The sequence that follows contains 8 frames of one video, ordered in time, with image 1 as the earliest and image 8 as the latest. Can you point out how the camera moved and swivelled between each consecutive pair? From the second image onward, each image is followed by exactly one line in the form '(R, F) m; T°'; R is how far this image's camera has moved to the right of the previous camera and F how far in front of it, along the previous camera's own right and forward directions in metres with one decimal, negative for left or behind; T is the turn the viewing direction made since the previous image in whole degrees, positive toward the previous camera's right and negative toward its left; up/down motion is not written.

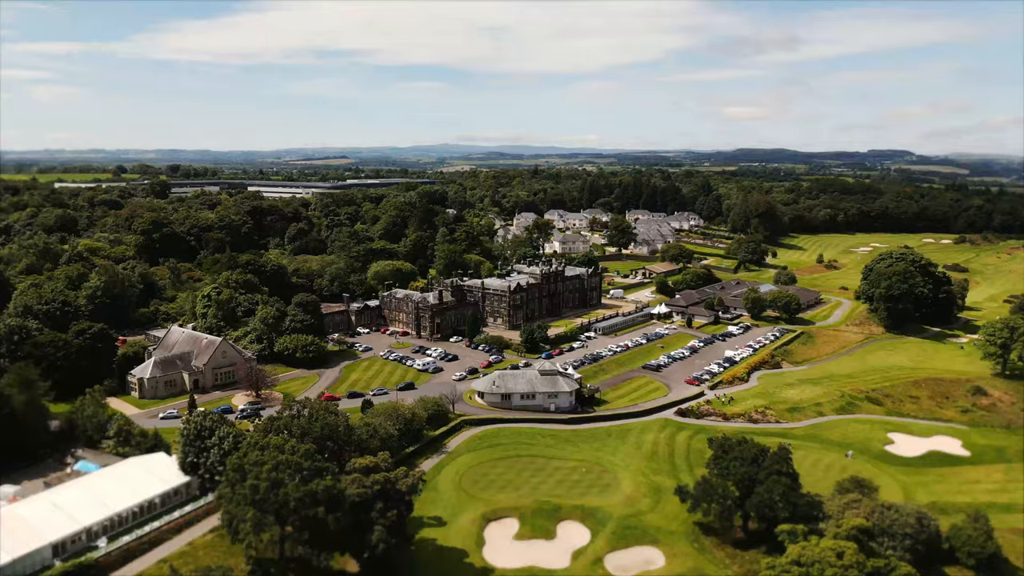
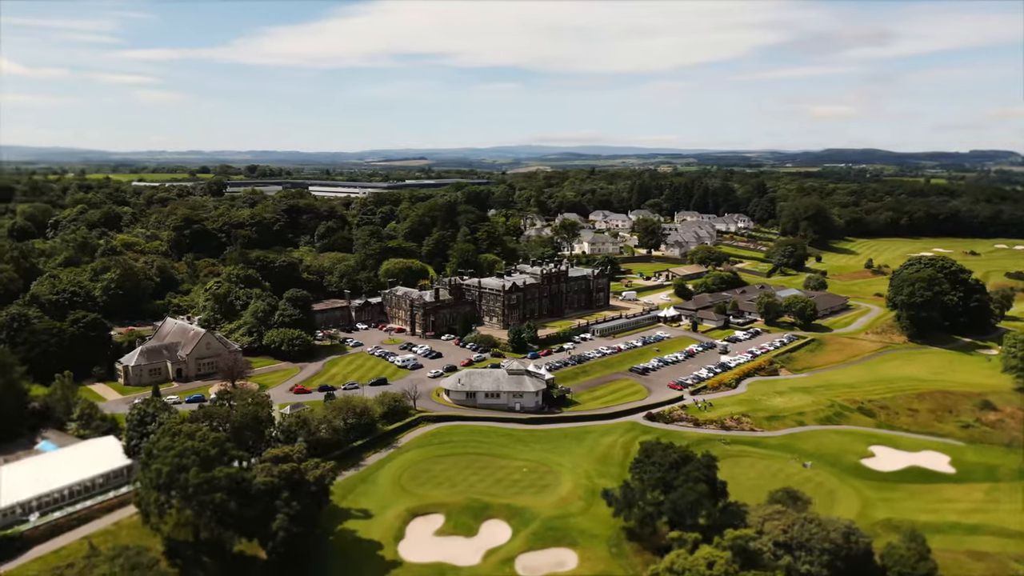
(+7.6, +0.2) m; -6°
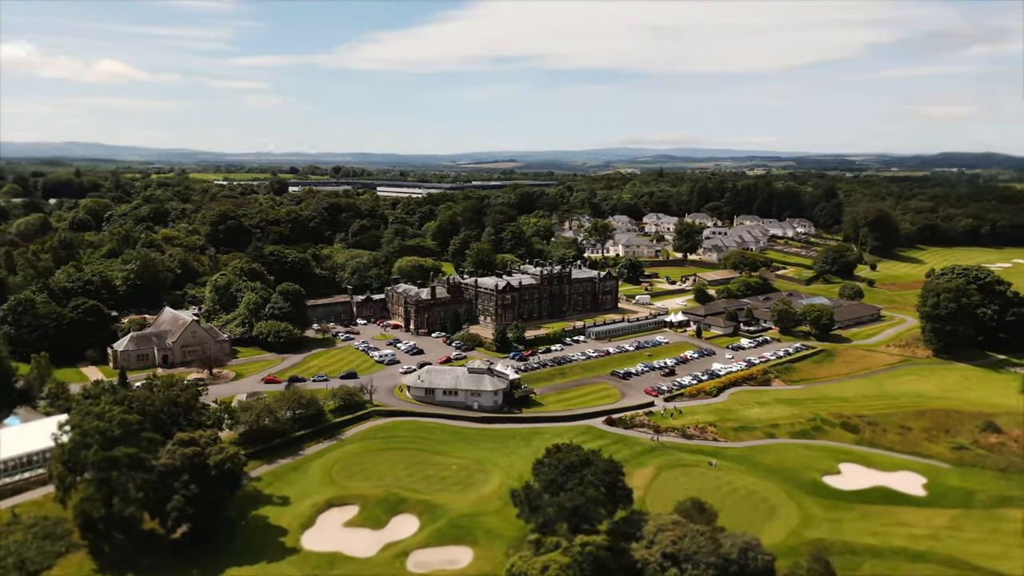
(+8.9, +0.6) m; -7°
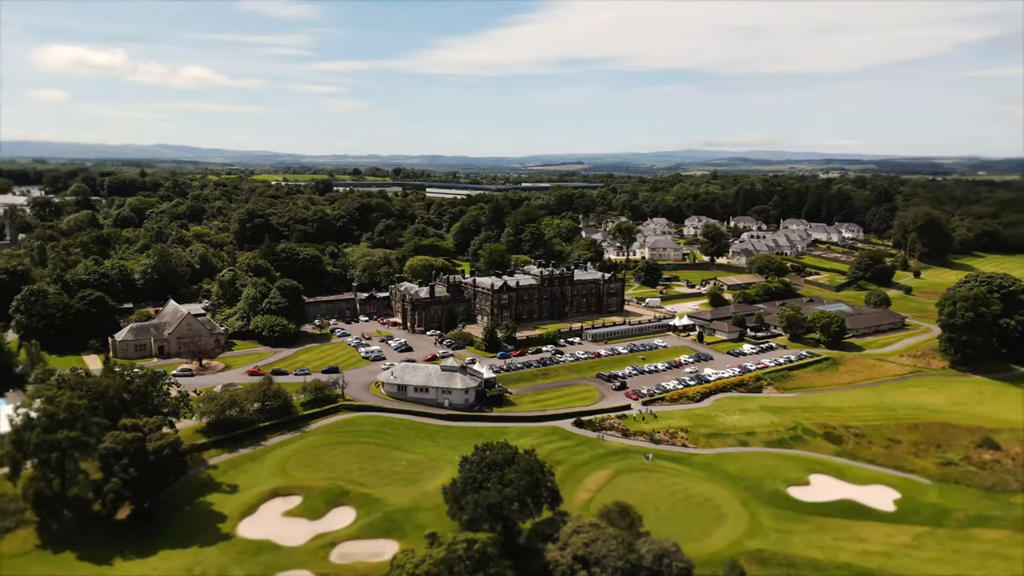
(+6.6, +0.2) m; -5°
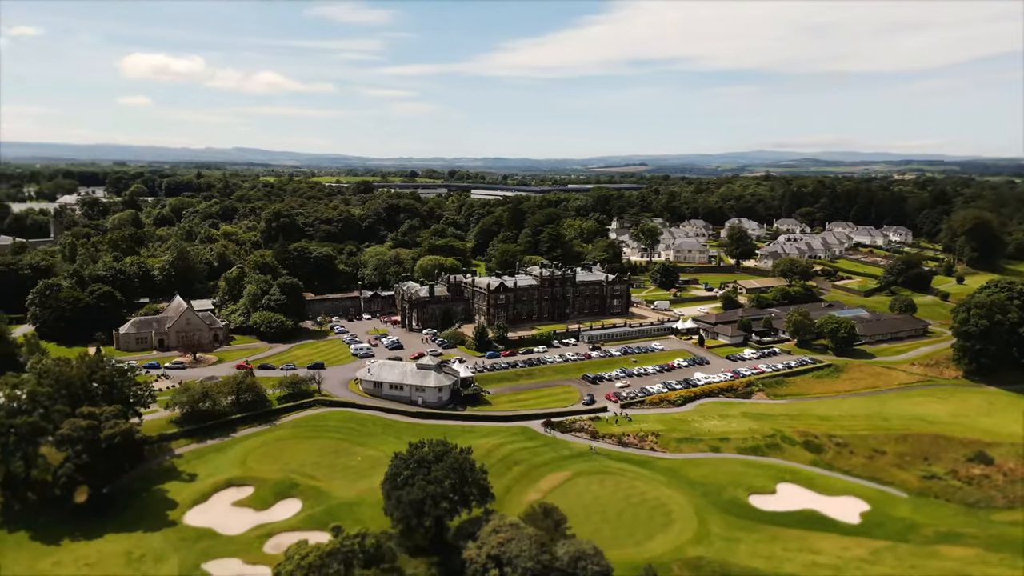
(+6.3, +0.2) m; -5°
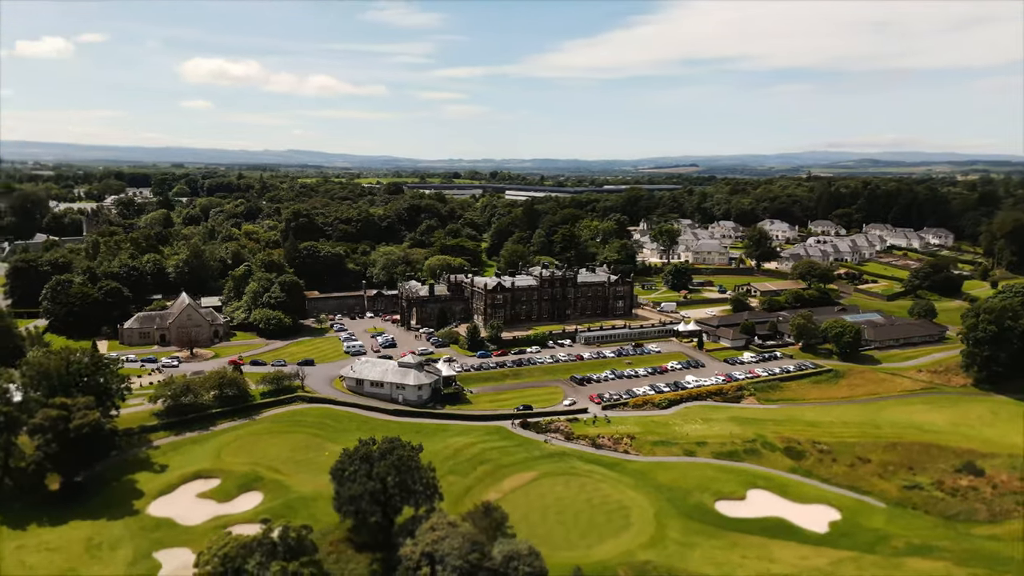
(+4.9, +0.2) m; -4°
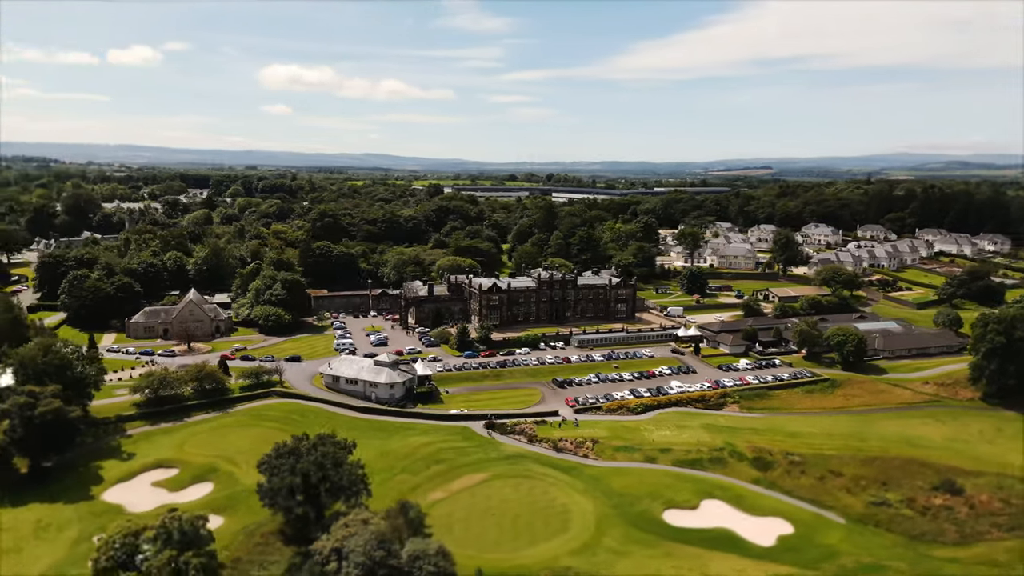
(+6.7, +0.4) m; -5°
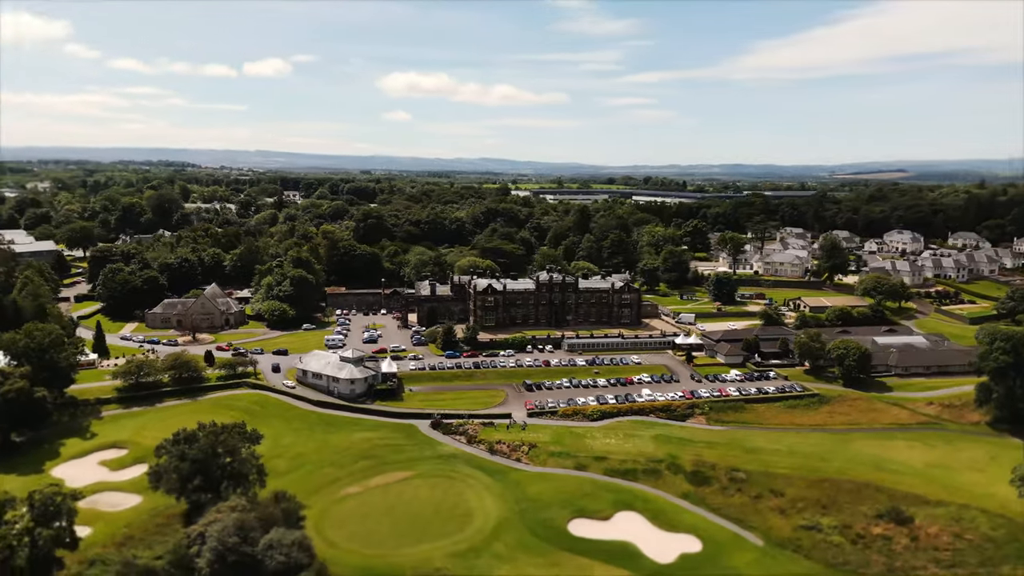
(+11.1, +1.0) m; -9°
